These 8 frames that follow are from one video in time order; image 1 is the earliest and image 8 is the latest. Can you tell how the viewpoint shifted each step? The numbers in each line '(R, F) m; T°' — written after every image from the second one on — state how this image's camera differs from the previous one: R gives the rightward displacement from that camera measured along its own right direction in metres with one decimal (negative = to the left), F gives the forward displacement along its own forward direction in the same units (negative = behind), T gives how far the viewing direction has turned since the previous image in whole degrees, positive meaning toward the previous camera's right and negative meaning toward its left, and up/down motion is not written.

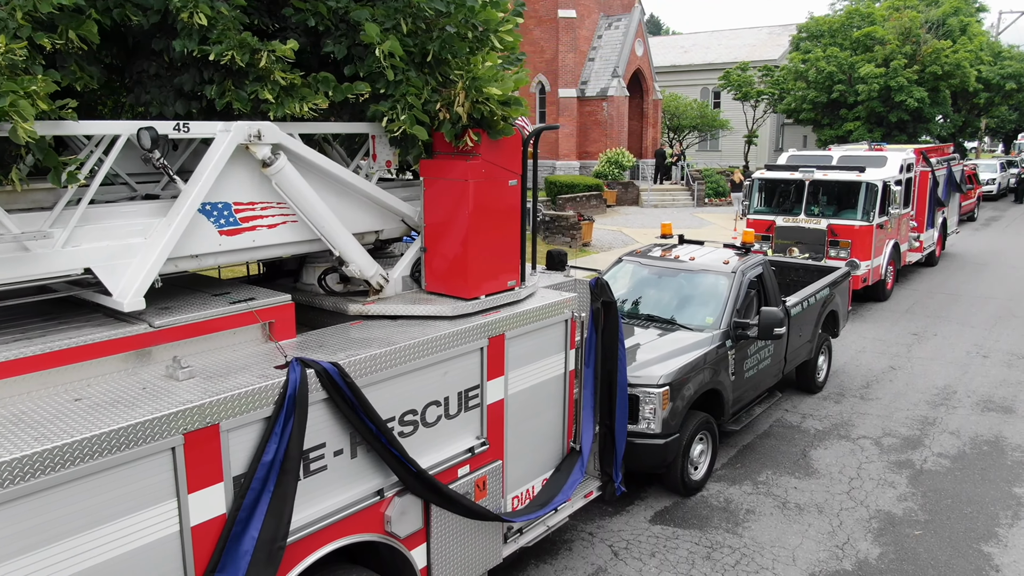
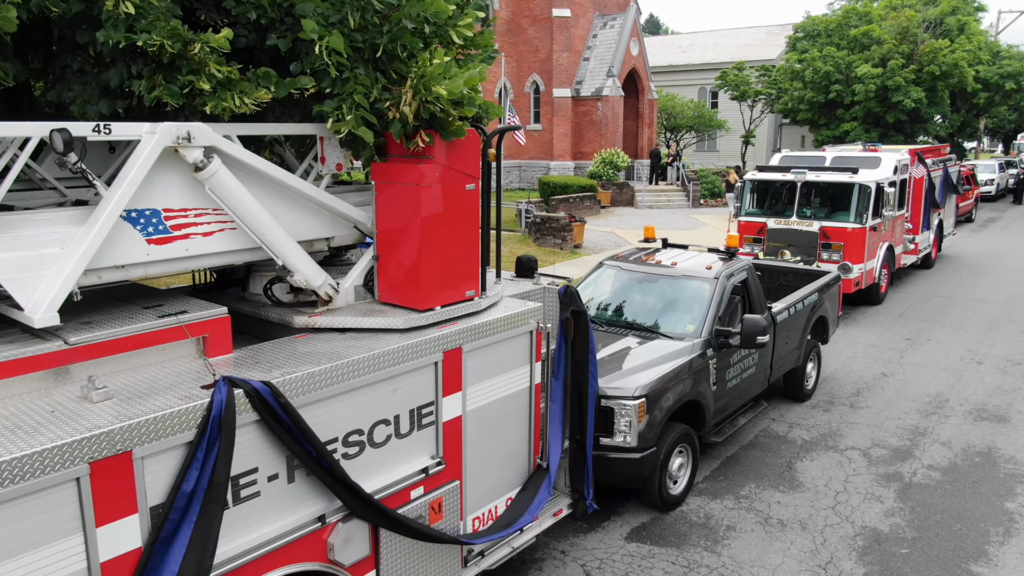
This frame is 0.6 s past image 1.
(+0.3, +0.3) m; 0°
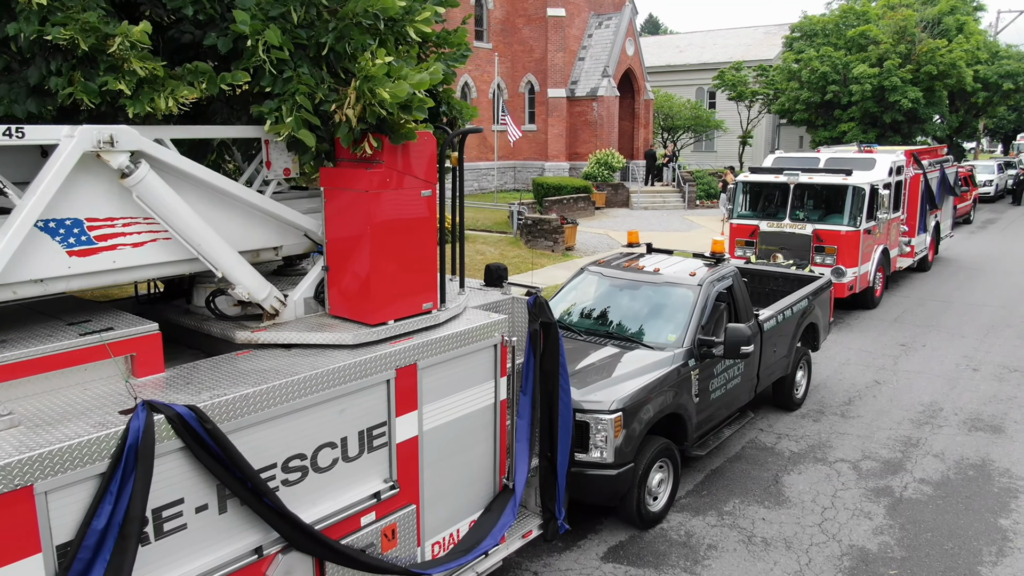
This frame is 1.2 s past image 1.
(+0.2, +0.3) m; 0°
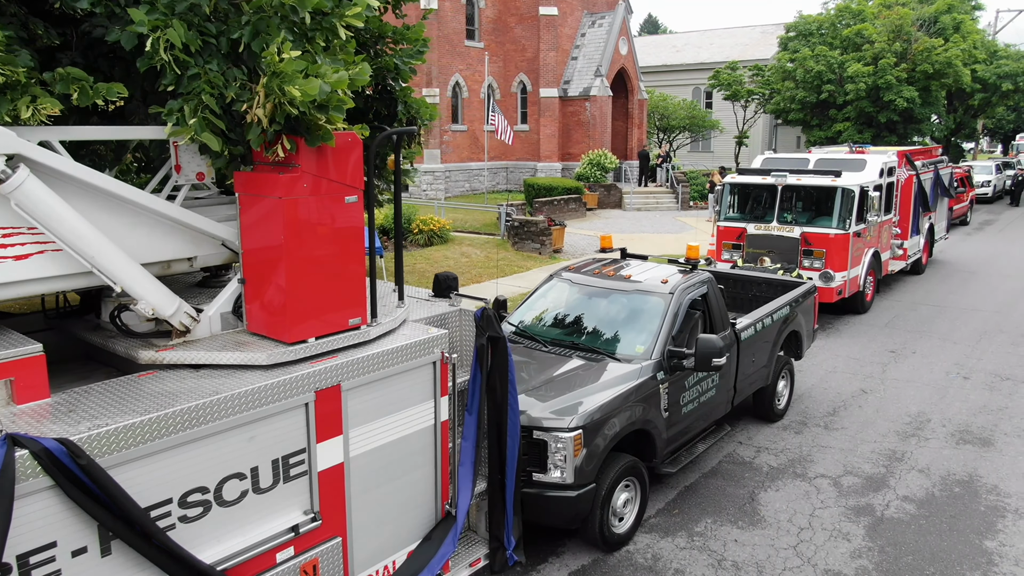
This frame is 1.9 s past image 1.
(+0.4, +0.3) m; 0°
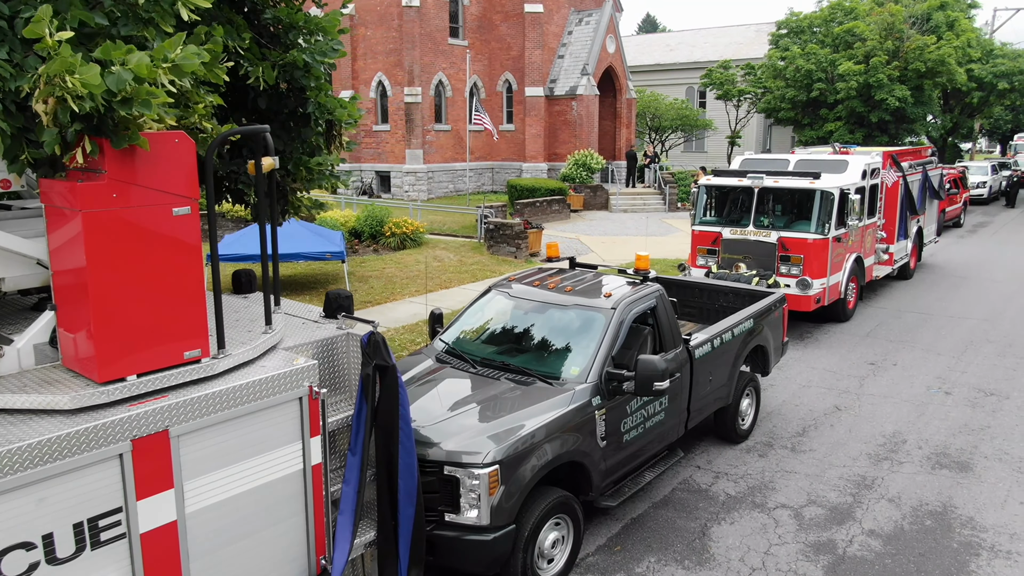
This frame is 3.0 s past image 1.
(+0.6, +0.6) m; 0°
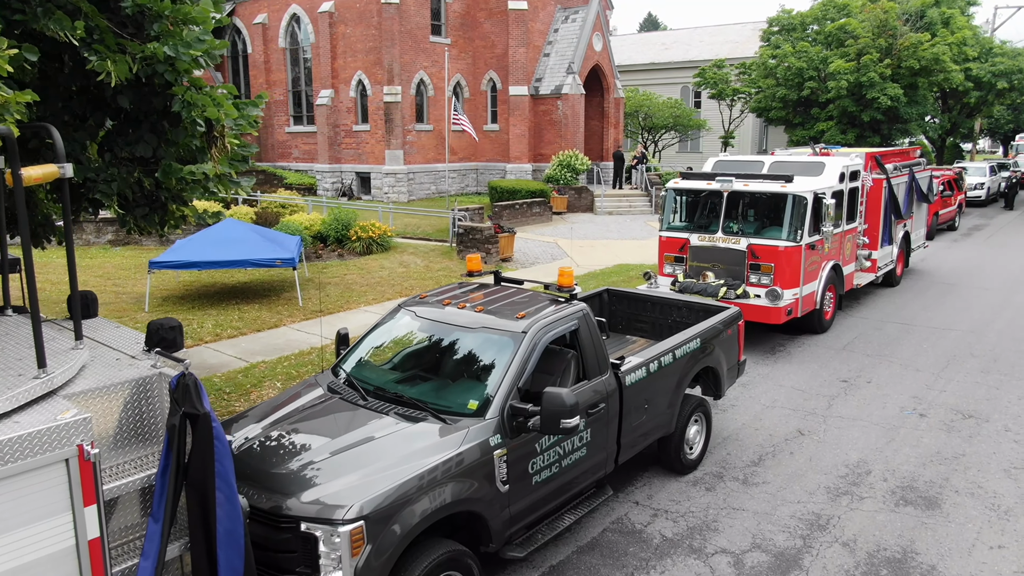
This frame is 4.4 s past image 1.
(+0.8, +0.7) m; 0°
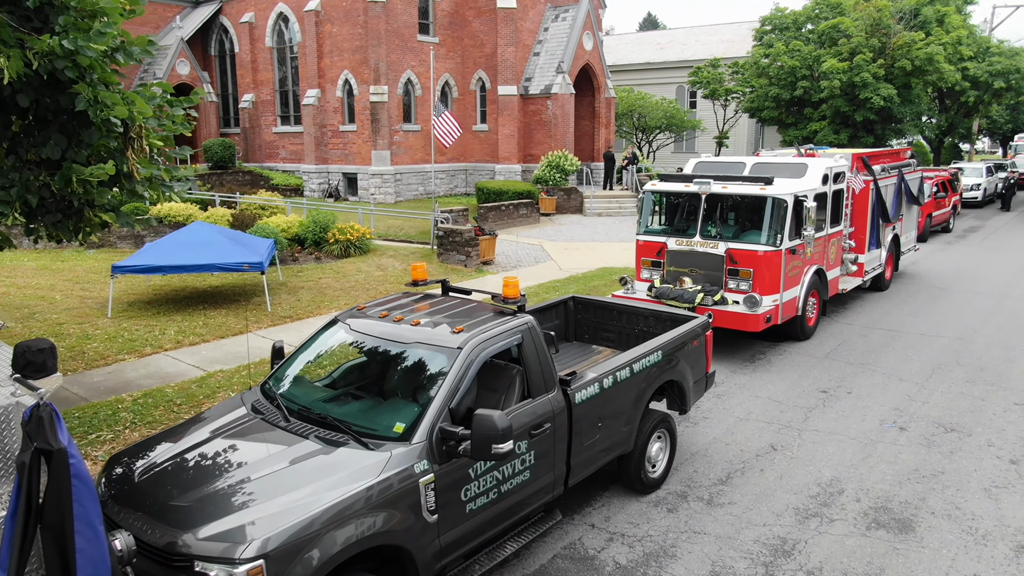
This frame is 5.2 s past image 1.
(+0.5, +0.4) m; 0°
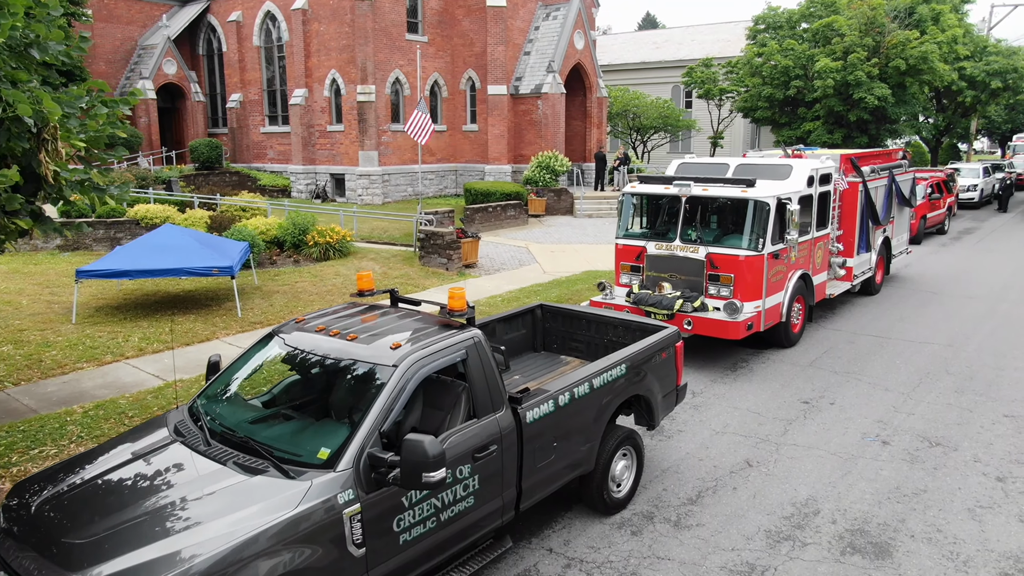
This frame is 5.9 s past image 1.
(+0.4, +0.4) m; 0°
